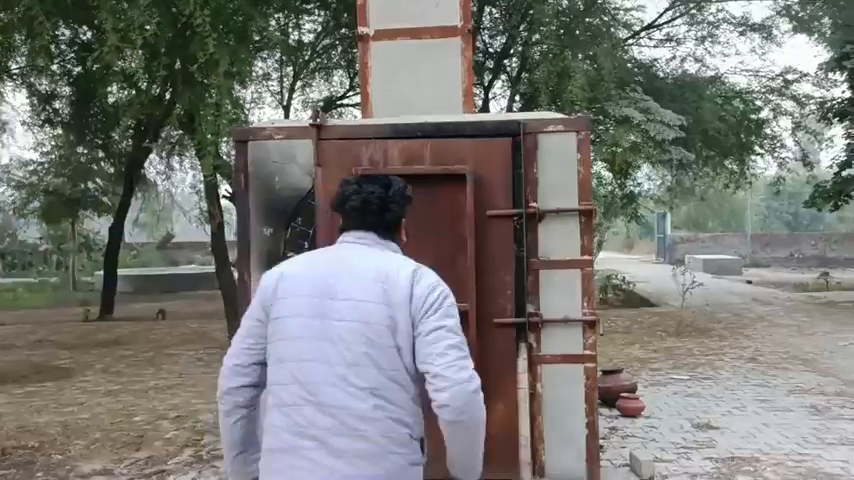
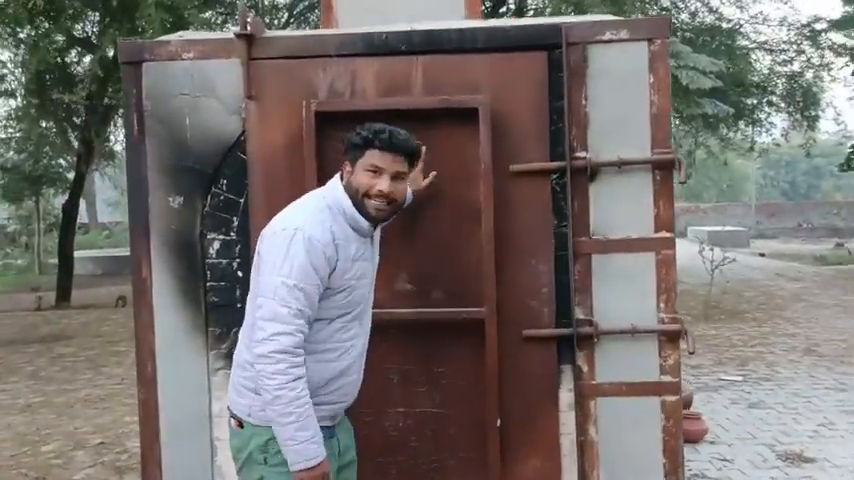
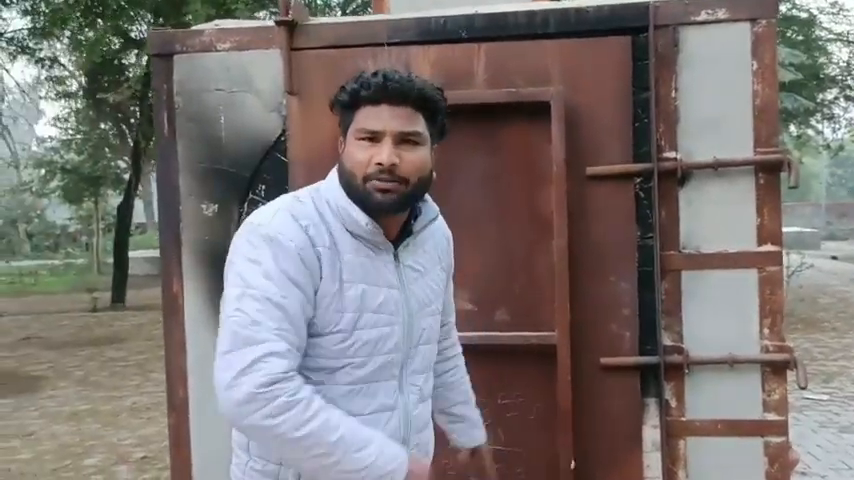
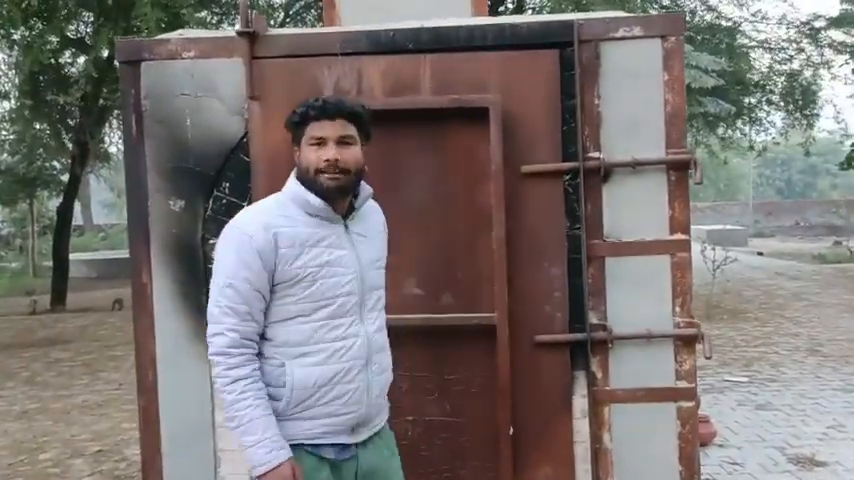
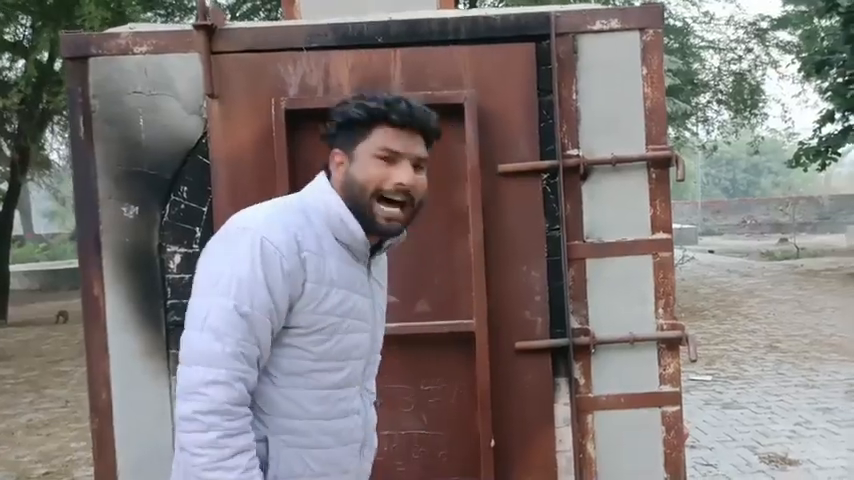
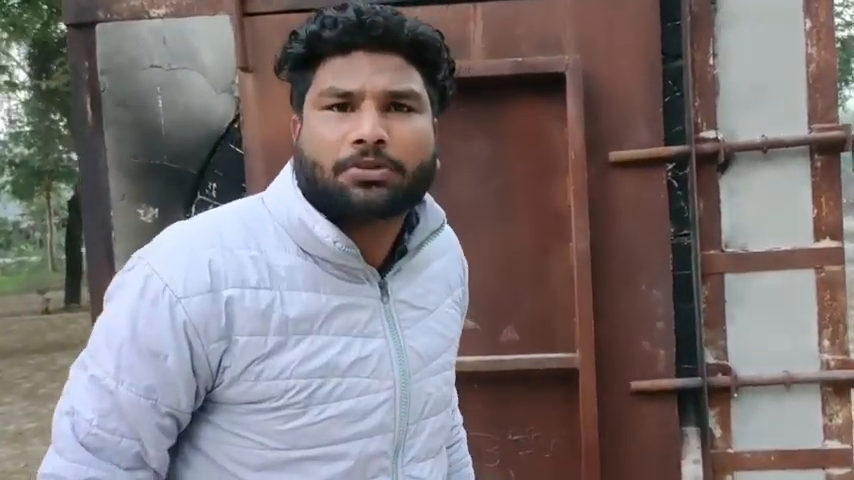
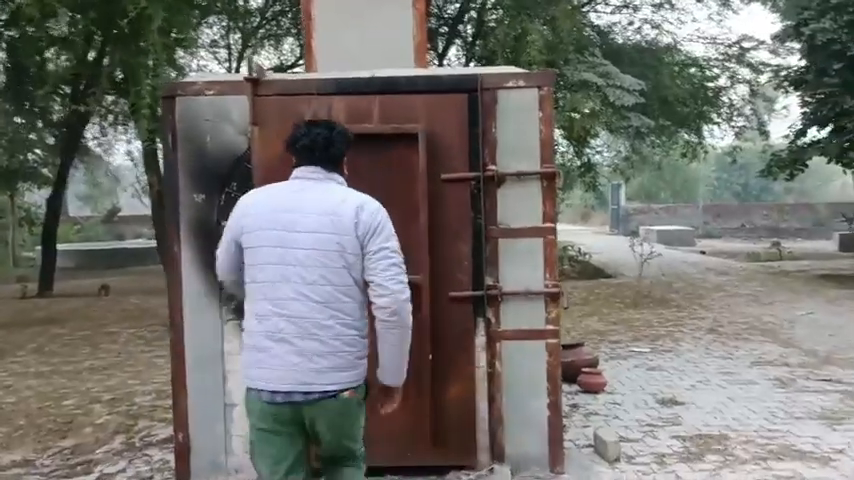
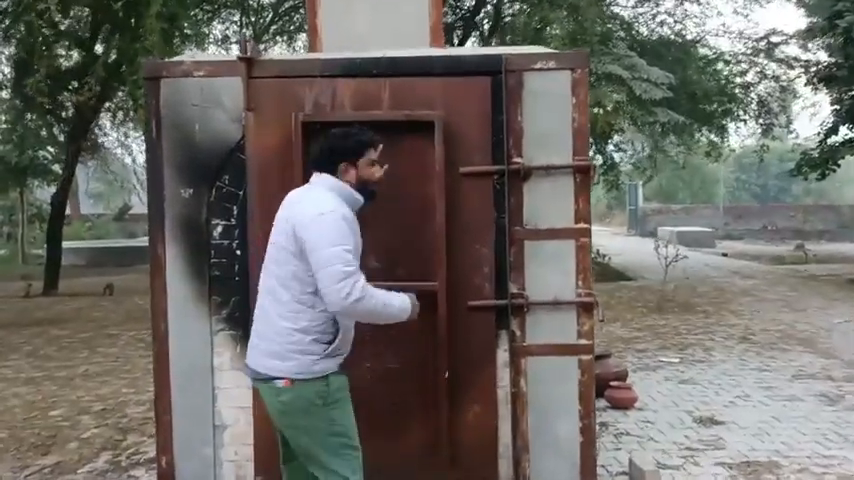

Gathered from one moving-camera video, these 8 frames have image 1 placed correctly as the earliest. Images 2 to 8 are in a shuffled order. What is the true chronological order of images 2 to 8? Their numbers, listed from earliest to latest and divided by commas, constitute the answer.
7, 8, 2, 4, 5, 3, 6
